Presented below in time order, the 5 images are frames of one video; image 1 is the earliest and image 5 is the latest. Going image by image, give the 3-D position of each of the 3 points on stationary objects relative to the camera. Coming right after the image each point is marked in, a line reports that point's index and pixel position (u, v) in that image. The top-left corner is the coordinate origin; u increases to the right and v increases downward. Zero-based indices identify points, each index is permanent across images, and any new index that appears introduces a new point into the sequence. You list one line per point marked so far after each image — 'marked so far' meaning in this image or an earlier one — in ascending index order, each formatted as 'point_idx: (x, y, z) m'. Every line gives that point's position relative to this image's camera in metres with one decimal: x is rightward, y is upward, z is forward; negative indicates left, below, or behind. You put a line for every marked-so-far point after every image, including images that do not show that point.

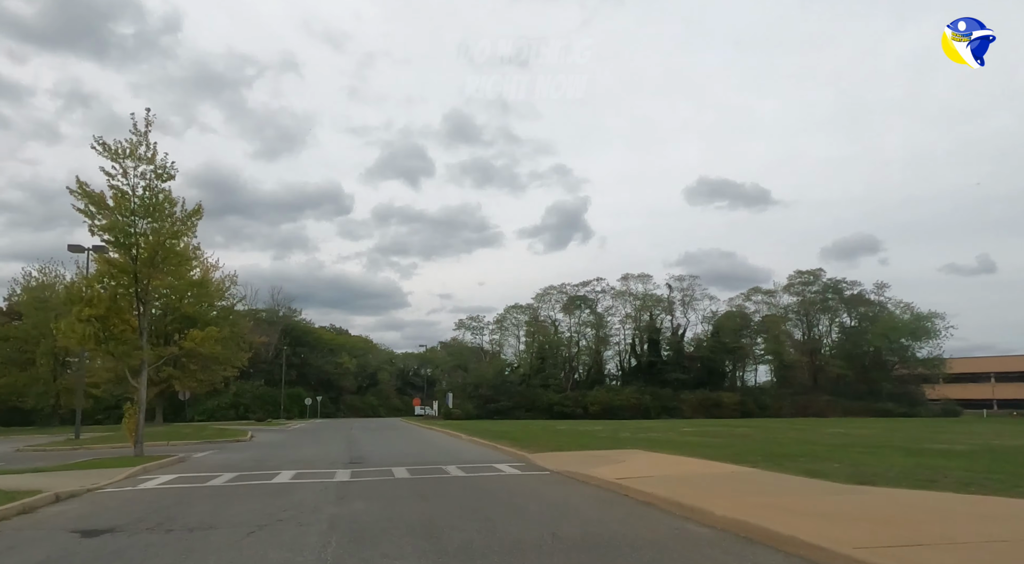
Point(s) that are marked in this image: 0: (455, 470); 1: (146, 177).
0: (-1.4, -4.5, +15.7) m
1: (-10.2, +2.9, +18.5) m
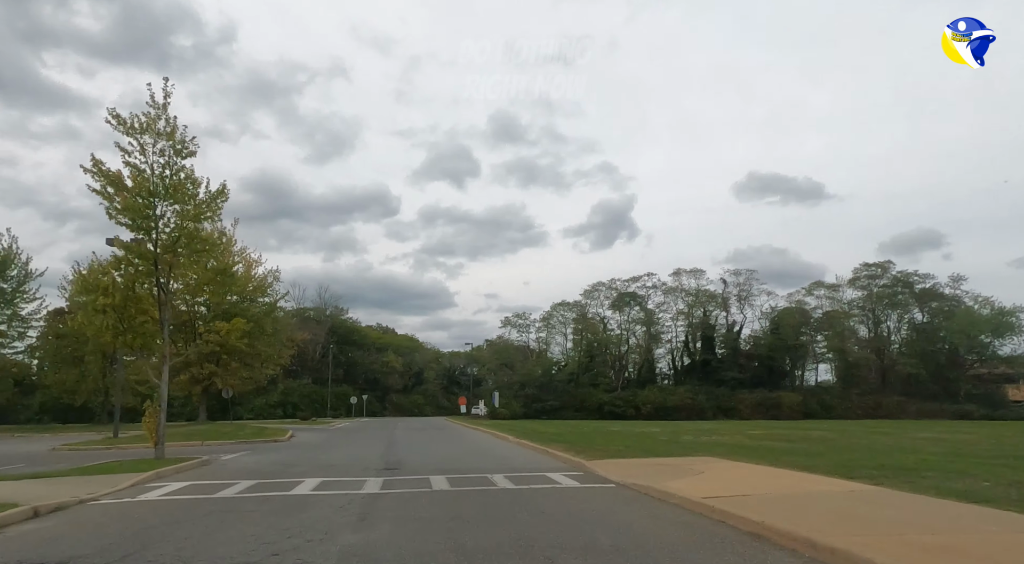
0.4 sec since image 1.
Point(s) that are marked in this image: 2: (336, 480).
0: (-0.2, -4.1, +13.6) m
1: (-8.9, +3.3, +17.0) m
2: (-3.6, -4.1, +13.5) m
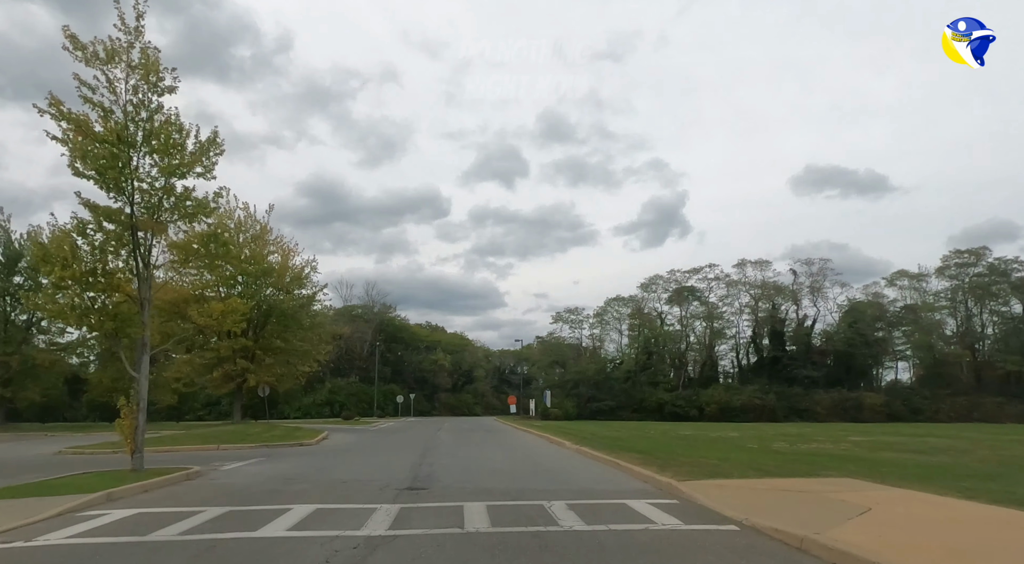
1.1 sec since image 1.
0: (+0.8, -3.4, +9.6) m
1: (-7.7, +3.9, +13.6) m
2: (-2.6, -3.4, +9.8) m
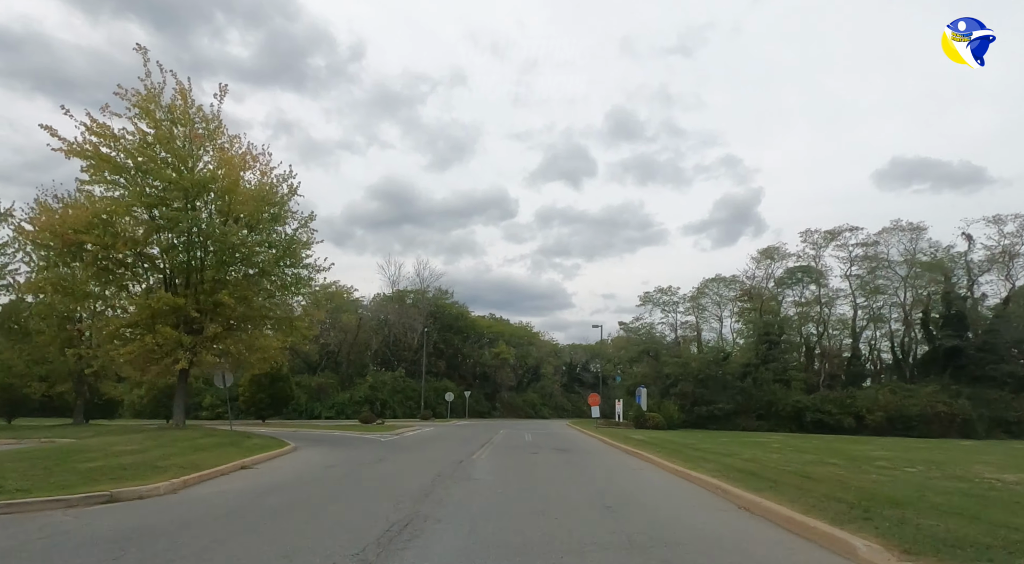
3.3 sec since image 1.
0: (+1.0, -0.4, -6.4) m
1: (-7.0, +6.9, -1.6) m
2: (-2.4, -0.4, -5.9) m
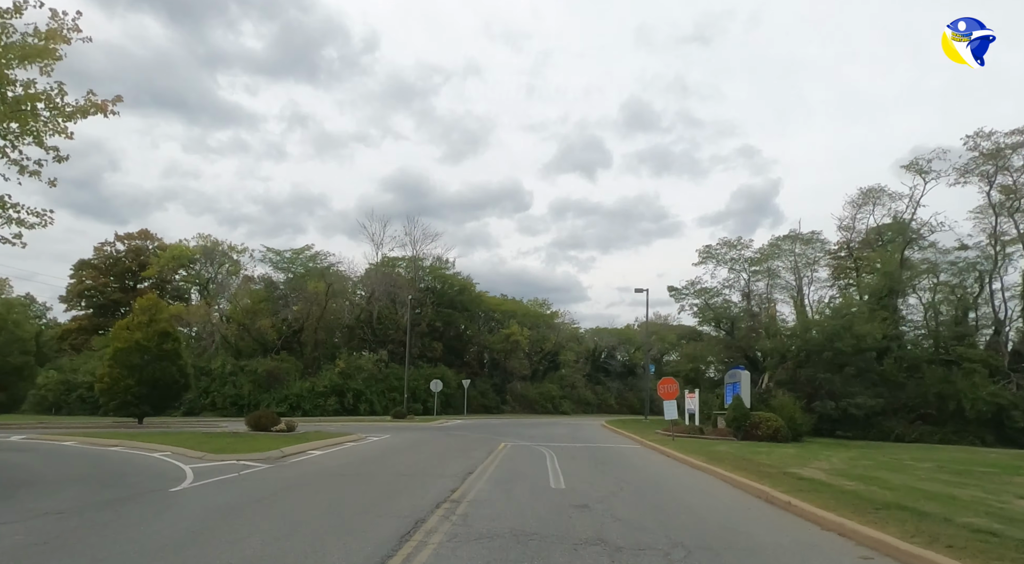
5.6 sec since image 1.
0: (+0.3, +2.7, -24.5) m
1: (-7.6, +10.0, -19.5) m
2: (-3.1, +2.6, -23.9) m
